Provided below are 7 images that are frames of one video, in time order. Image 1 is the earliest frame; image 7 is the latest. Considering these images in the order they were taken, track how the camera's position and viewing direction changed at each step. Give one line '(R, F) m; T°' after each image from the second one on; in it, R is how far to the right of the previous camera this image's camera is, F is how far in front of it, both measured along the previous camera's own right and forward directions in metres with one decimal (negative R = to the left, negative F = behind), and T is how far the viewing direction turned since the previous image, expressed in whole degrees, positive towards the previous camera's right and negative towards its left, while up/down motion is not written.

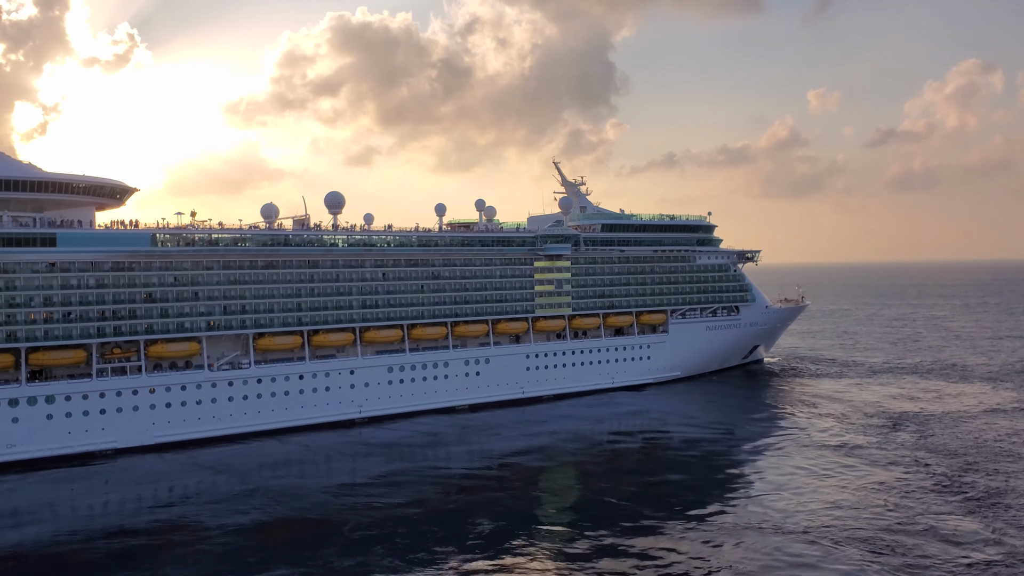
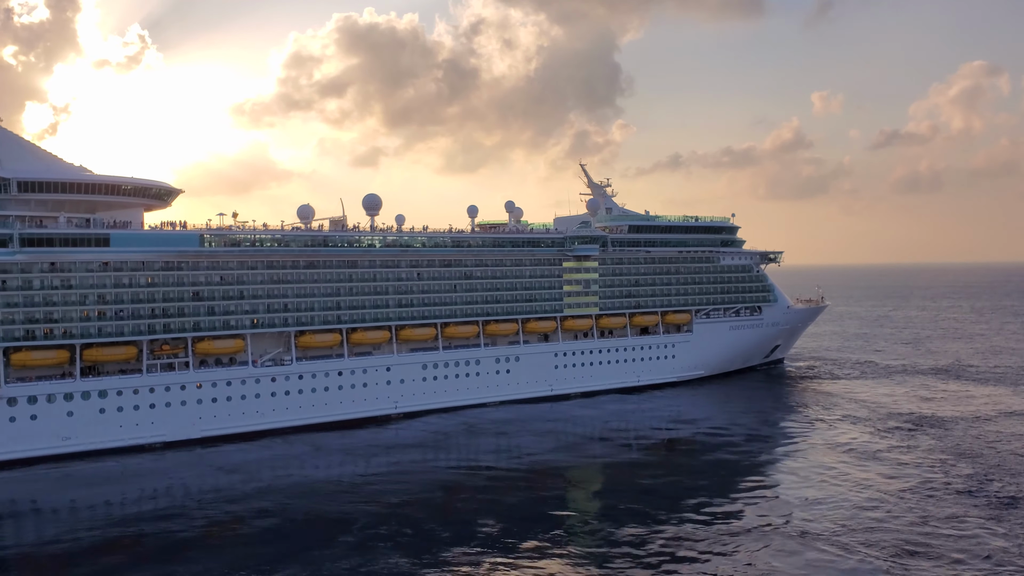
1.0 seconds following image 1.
(-1.4, -0.9) m; -1°
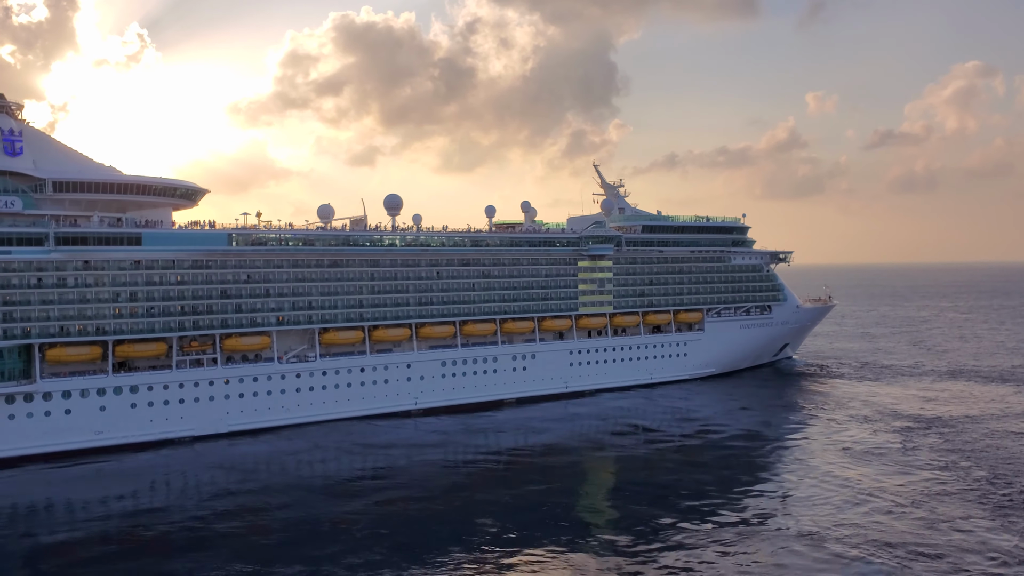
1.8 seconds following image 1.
(-1.0, -0.8) m; 0°
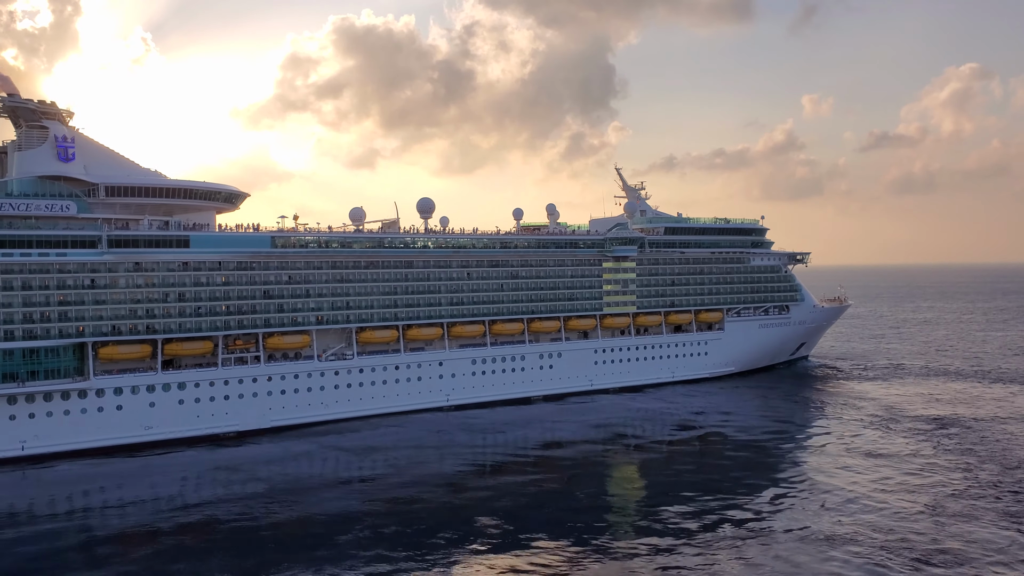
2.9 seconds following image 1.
(-1.5, -1.1) m; 0°
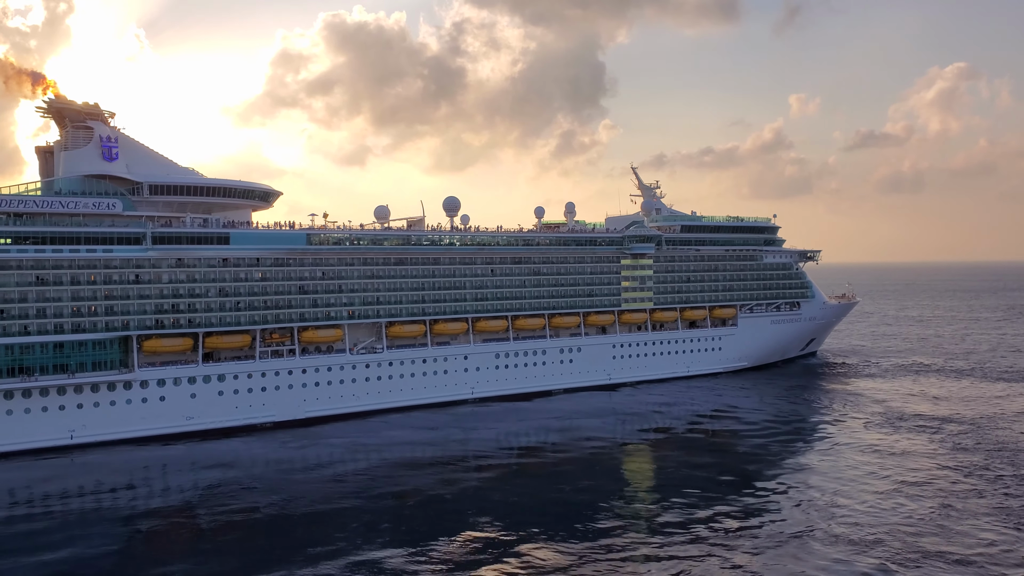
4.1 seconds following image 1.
(-1.5, -1.2) m; 0°
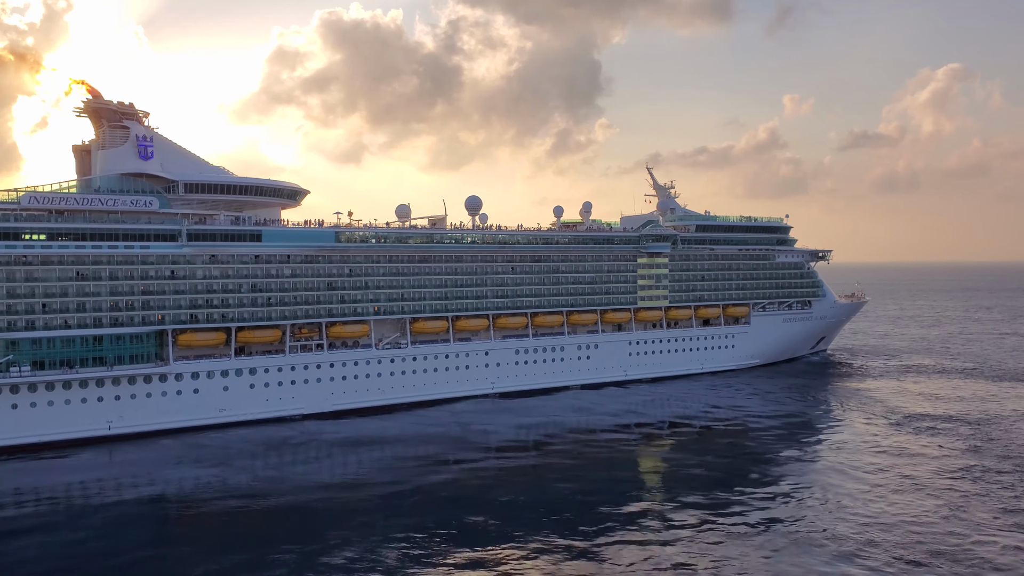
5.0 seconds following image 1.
(-1.2, -0.9) m; 0°
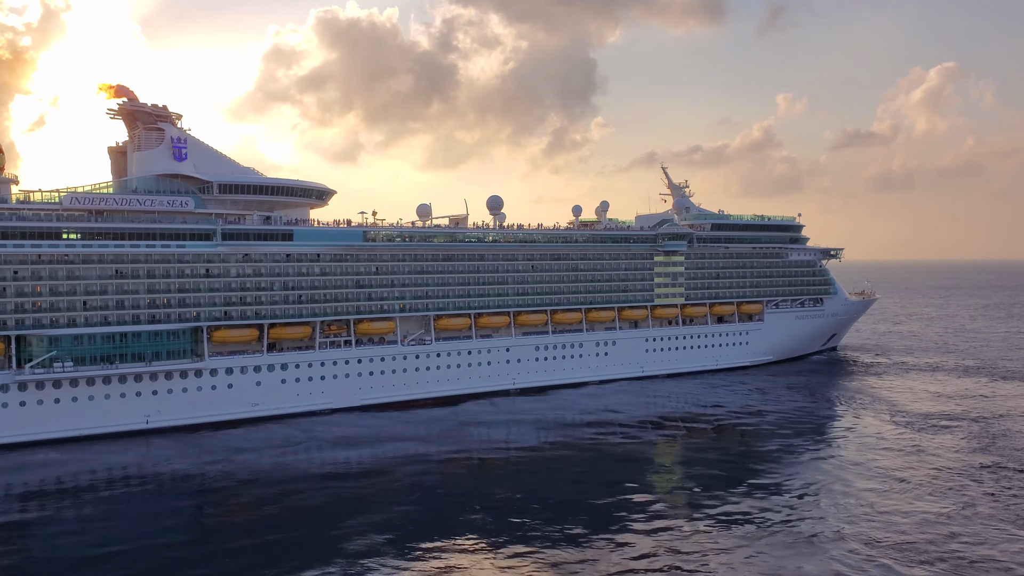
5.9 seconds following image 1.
(-1.2, -0.9) m; 0°
